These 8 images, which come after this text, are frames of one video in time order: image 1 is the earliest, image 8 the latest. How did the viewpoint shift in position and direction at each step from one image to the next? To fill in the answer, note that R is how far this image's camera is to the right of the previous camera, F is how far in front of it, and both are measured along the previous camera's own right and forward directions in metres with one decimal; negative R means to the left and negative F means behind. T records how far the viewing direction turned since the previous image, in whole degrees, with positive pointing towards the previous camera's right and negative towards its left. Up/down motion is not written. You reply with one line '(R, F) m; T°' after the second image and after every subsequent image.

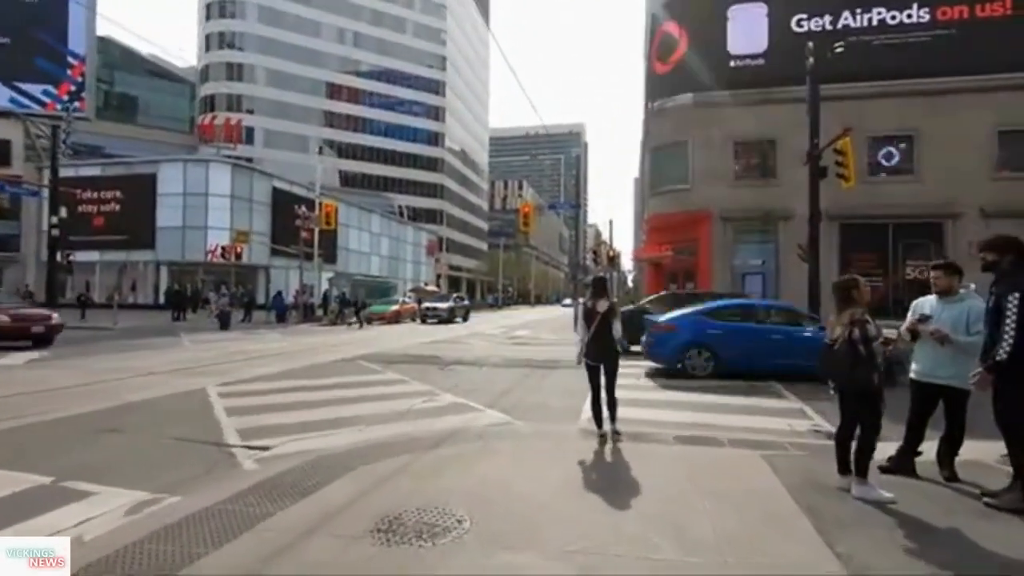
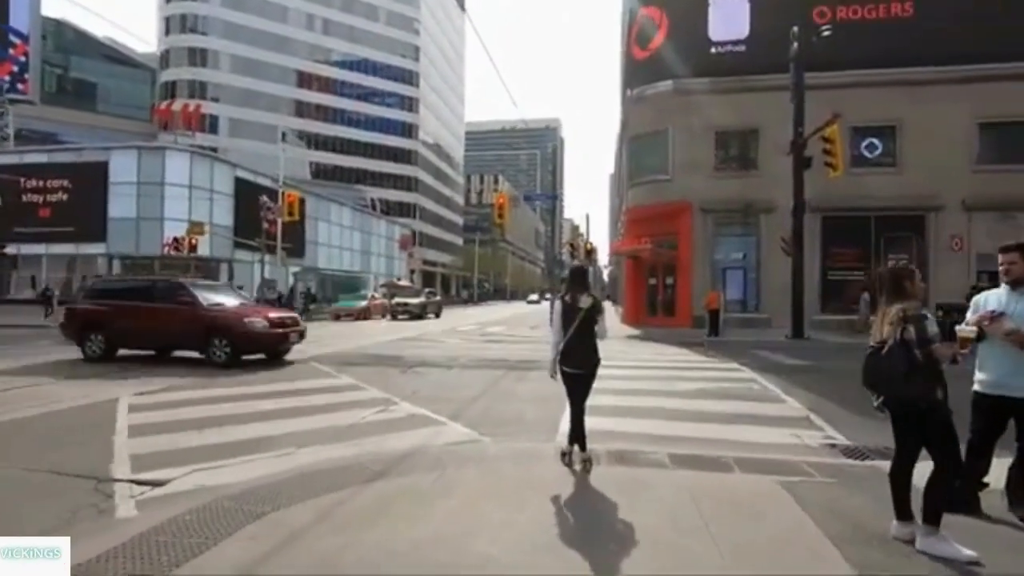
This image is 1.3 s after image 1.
(+0.1, +1.3) m; +2°
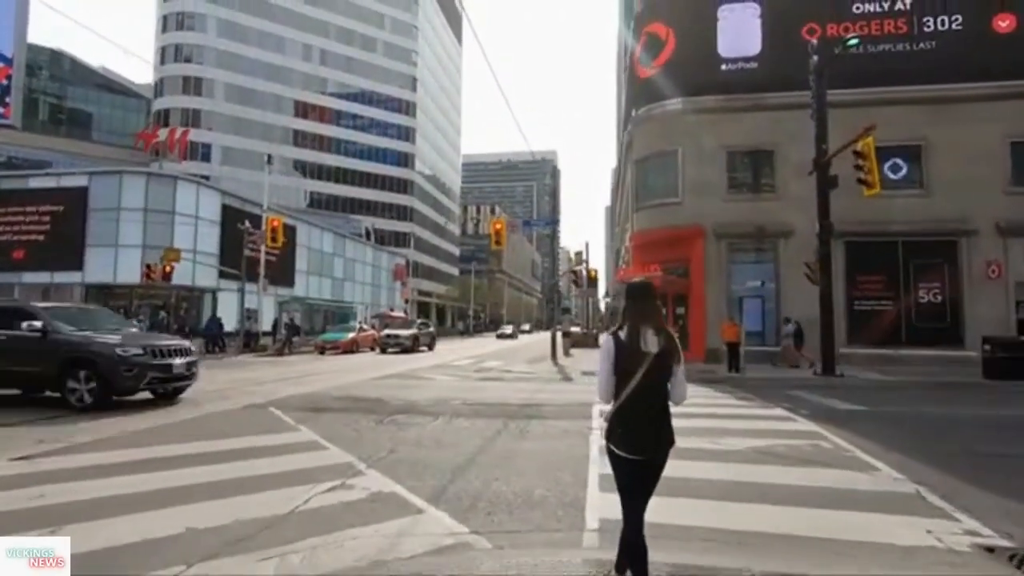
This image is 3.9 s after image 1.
(-0.1, +2.2) m; 0°
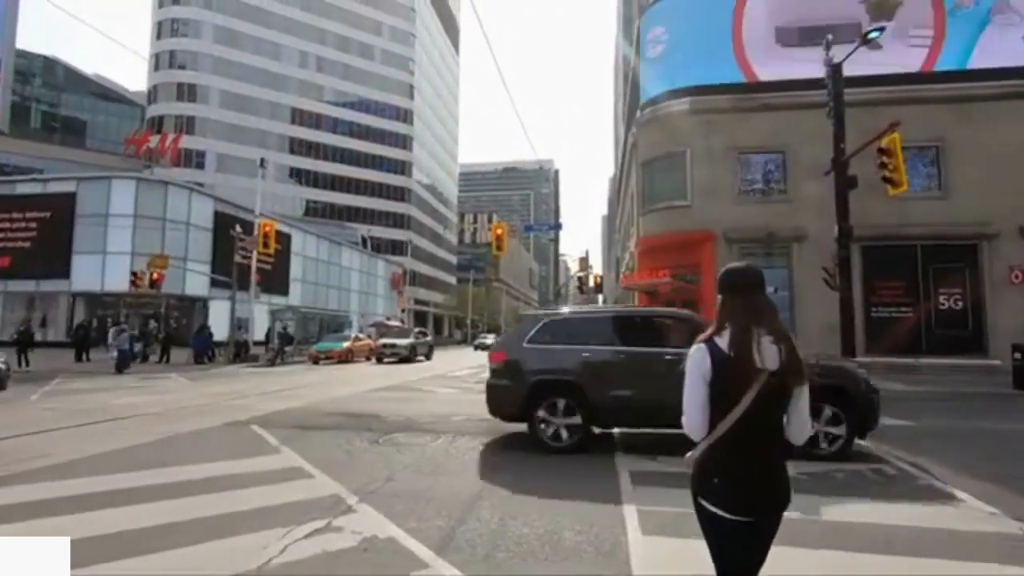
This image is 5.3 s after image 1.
(-0.2, +1.1) m; 0°
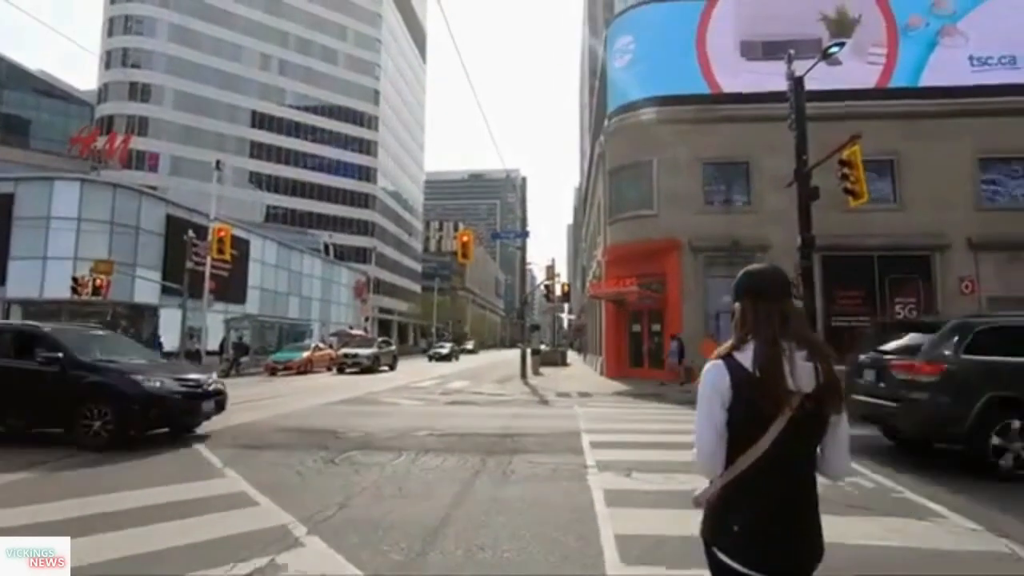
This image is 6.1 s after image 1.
(0.0, +0.5) m; +3°
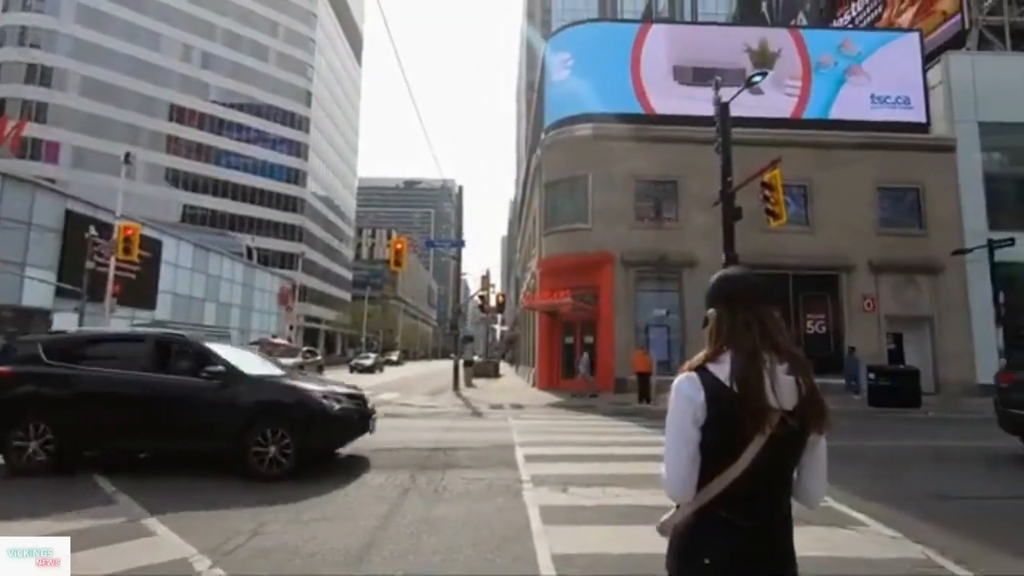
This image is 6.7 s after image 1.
(0.0, +0.2) m; +5°
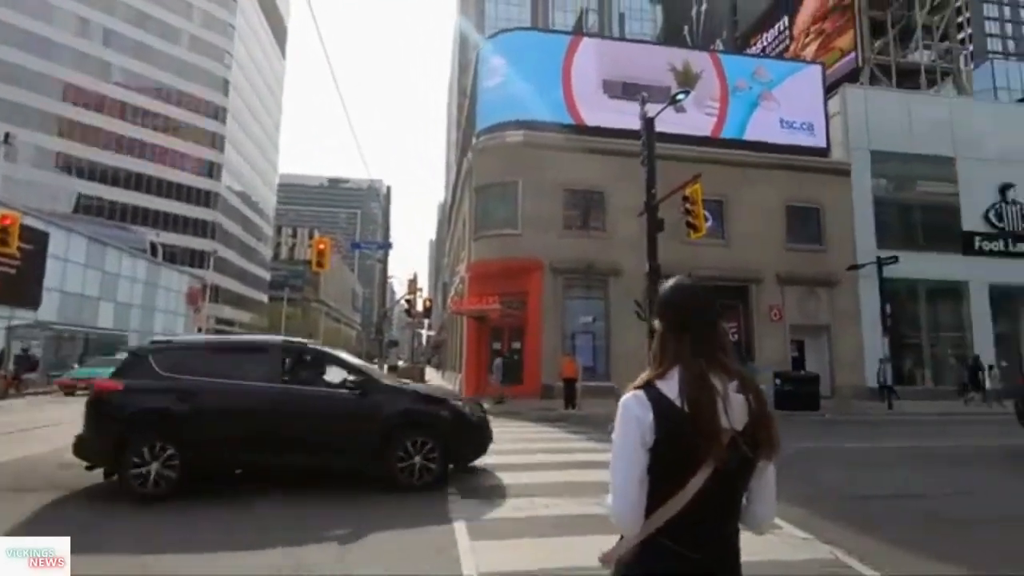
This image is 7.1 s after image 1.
(-0.1, -0.6) m; +5°
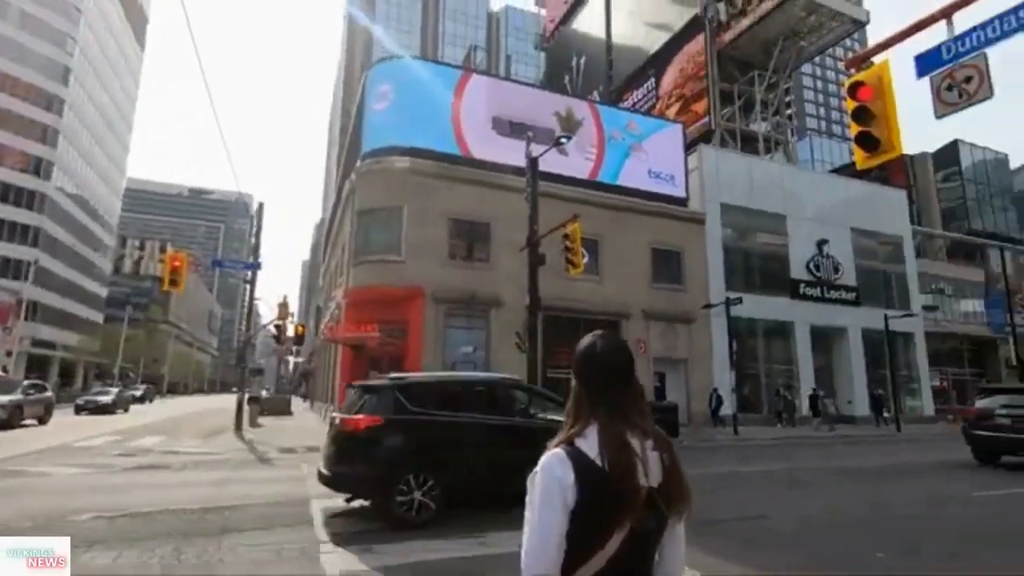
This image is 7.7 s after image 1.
(-0.1, -0.9) m; +9°
